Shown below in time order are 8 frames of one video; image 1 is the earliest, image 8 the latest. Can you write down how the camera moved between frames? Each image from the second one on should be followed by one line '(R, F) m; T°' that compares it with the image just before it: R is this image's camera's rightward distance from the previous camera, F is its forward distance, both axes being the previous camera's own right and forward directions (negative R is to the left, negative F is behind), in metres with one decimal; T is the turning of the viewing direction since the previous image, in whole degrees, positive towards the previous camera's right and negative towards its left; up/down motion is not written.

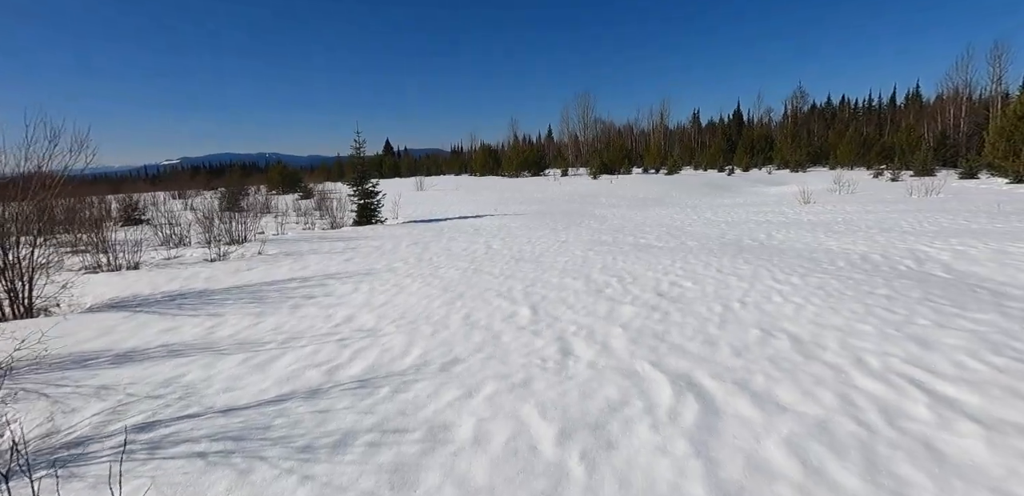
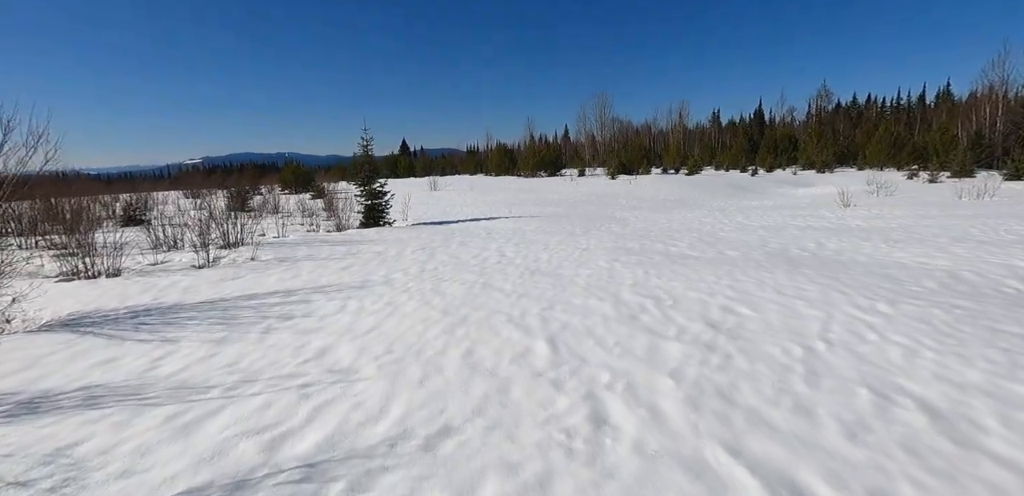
(0.0, +1.0) m; -2°
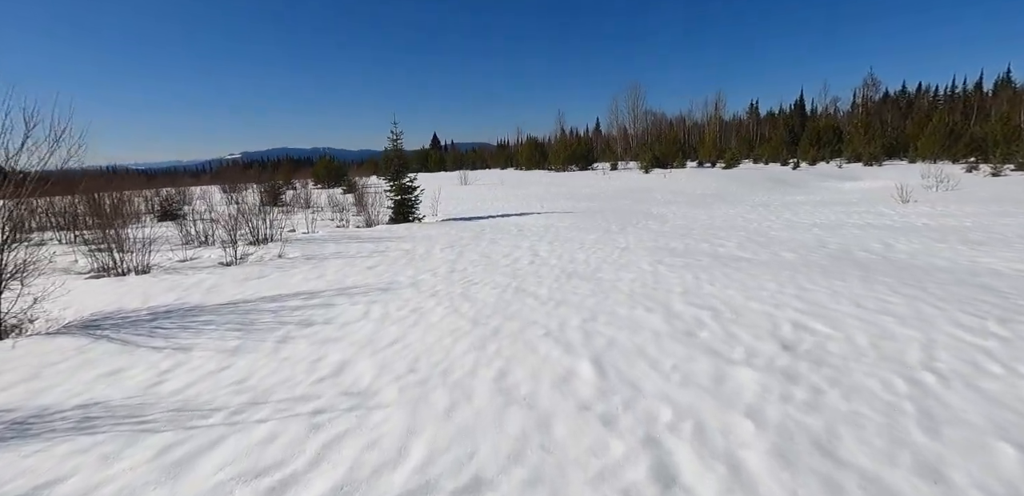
(-0.1, +0.5) m; -4°
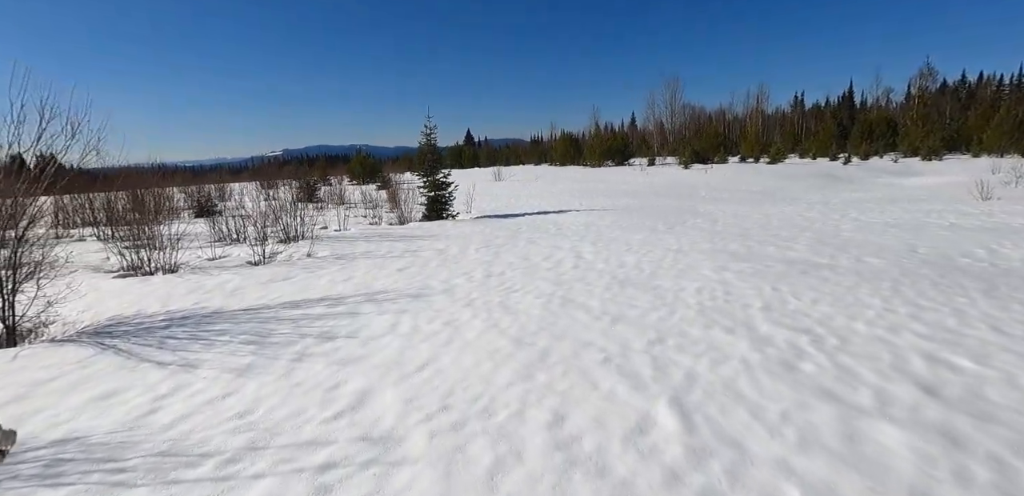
(-0.2, +0.7) m; -4°
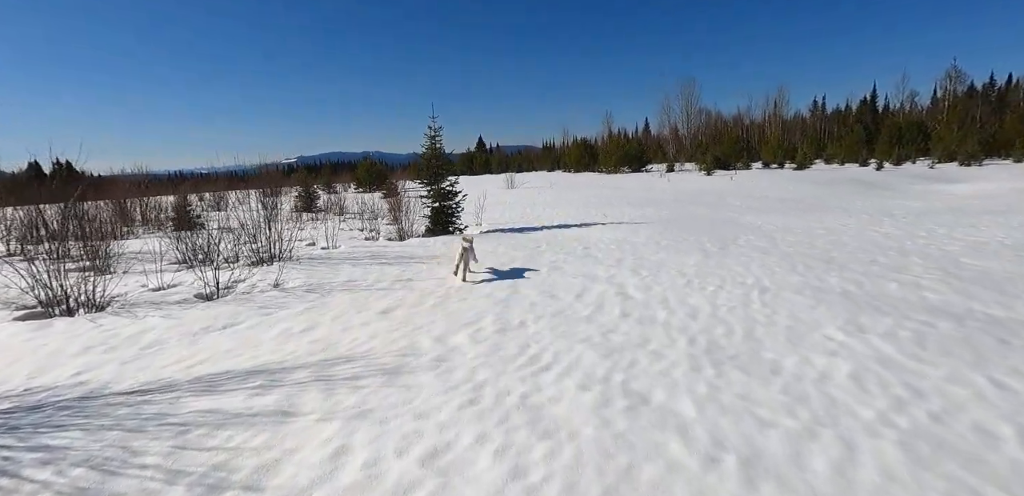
(-0.1, +2.0) m; -1°
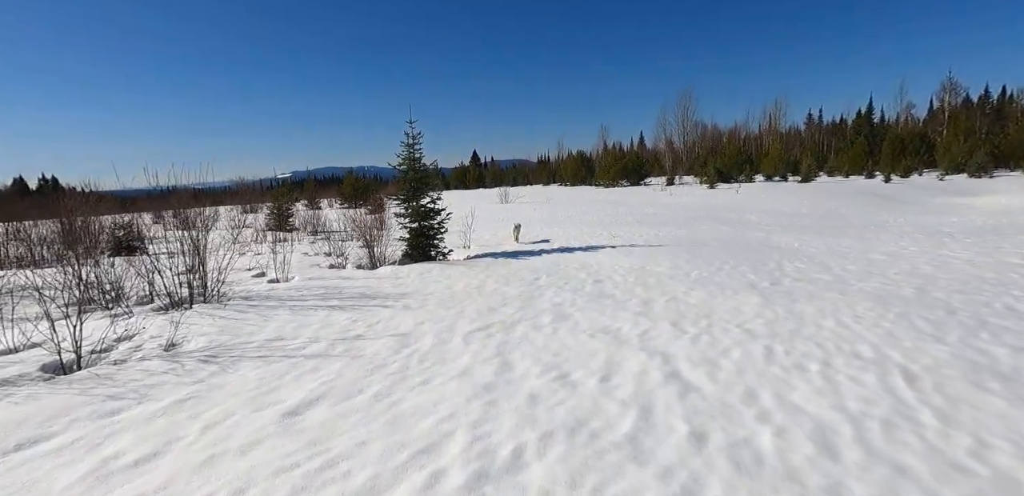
(+0.1, +2.1) m; +1°
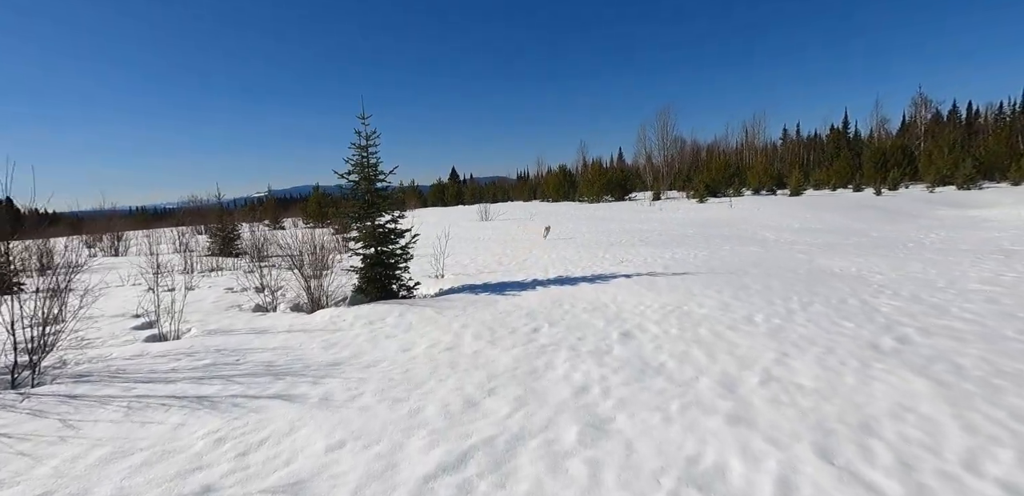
(-0.1, +2.6) m; +2°
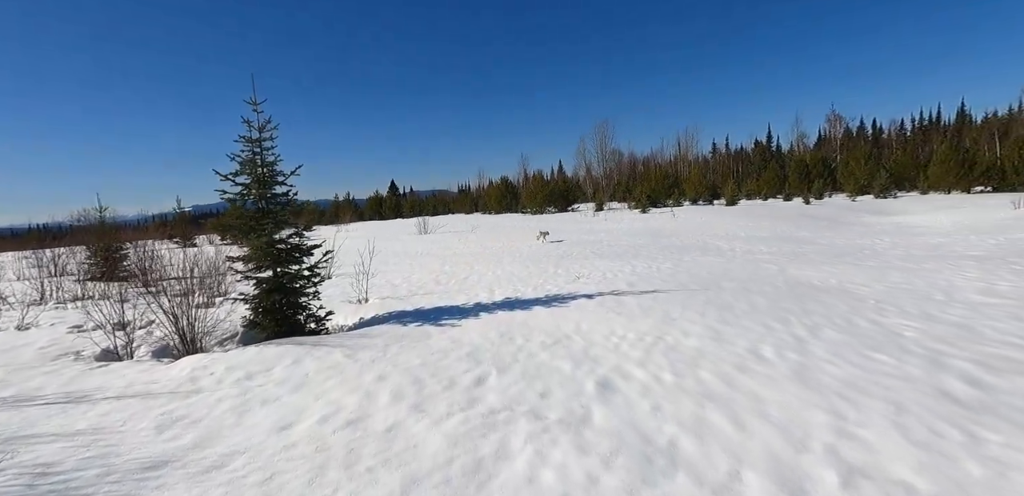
(+0.1, +1.6) m; +7°
